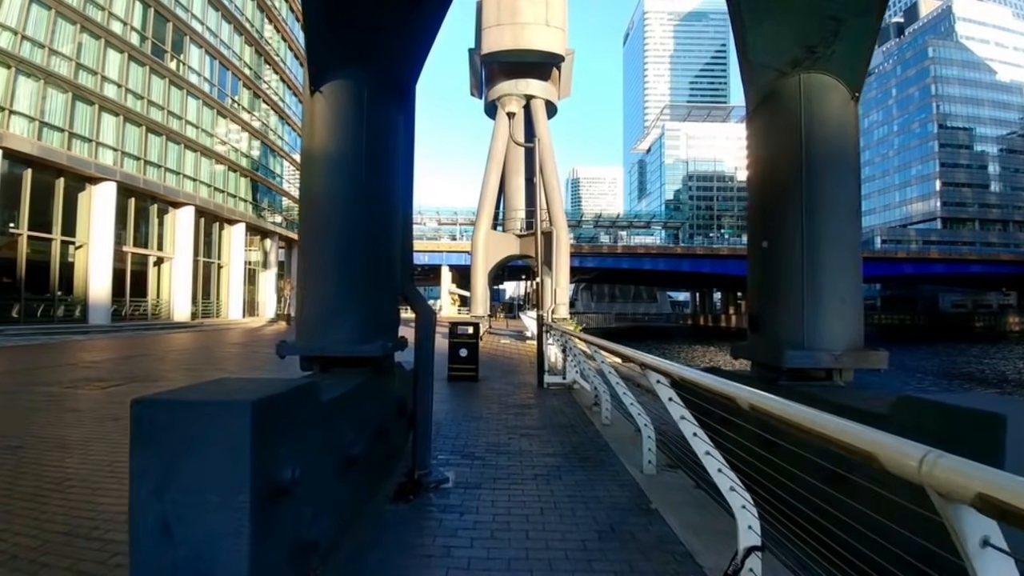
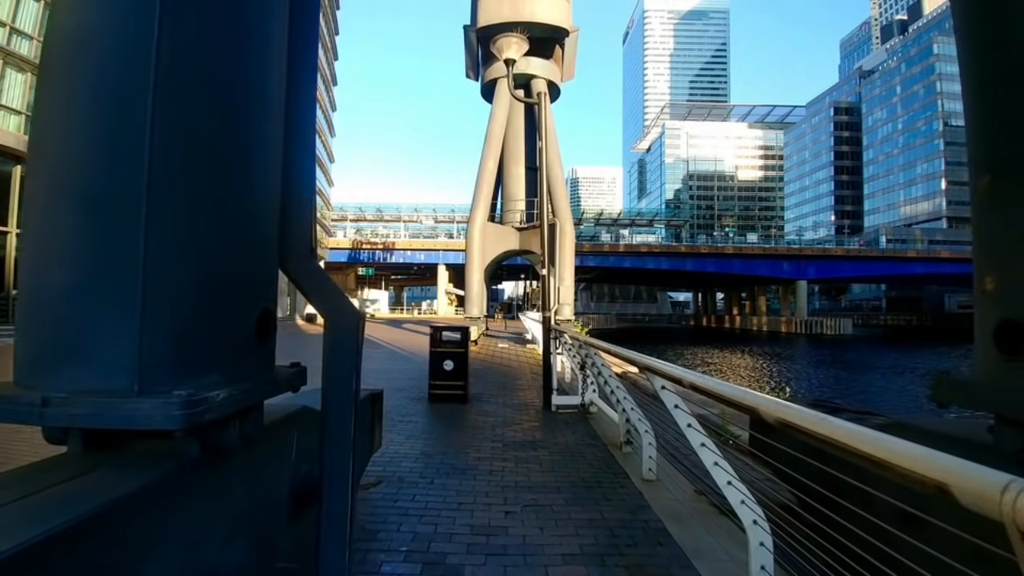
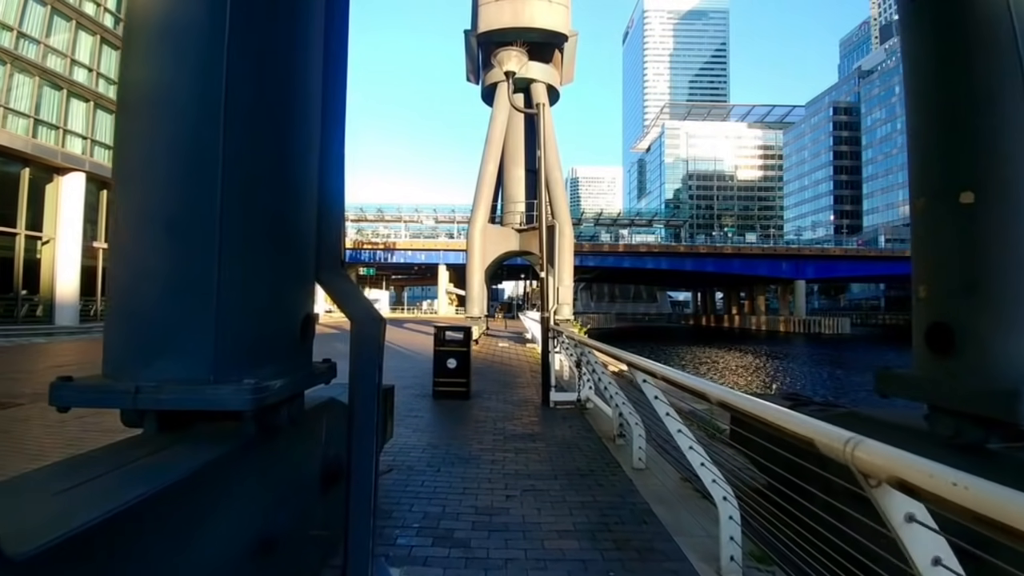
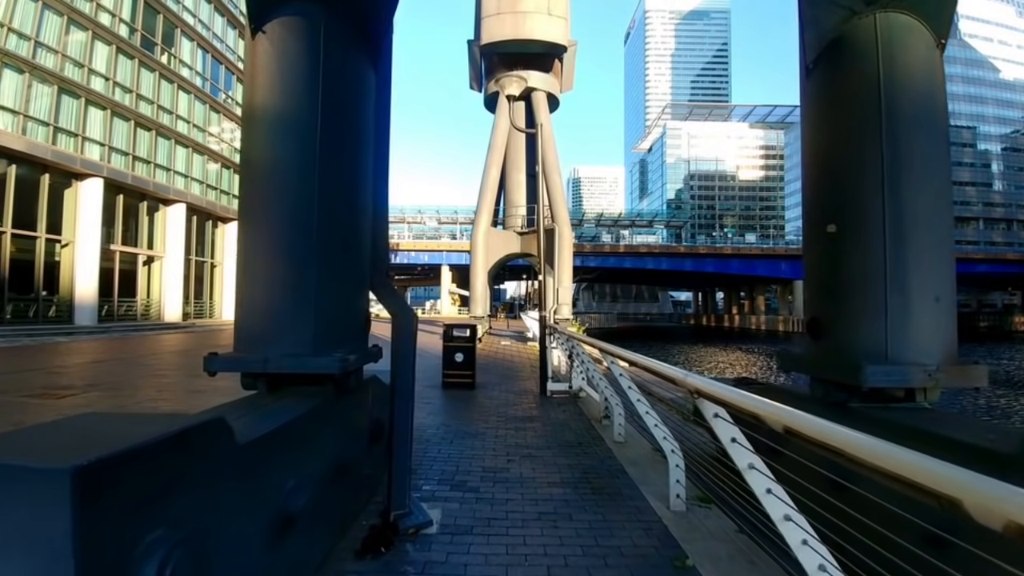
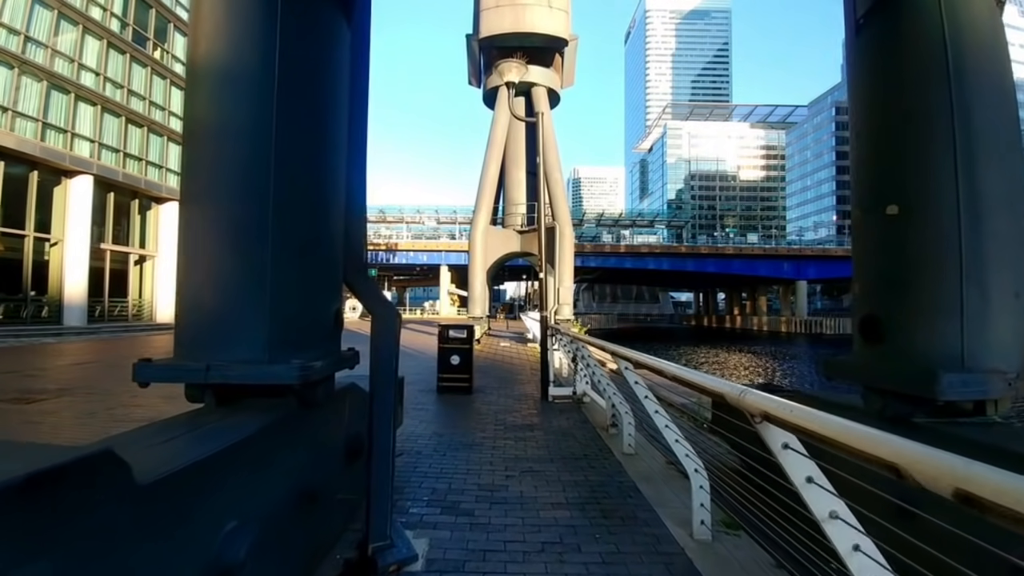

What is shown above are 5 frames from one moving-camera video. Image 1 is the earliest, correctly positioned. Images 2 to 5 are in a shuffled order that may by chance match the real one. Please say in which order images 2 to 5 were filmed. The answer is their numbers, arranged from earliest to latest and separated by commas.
4, 5, 3, 2
